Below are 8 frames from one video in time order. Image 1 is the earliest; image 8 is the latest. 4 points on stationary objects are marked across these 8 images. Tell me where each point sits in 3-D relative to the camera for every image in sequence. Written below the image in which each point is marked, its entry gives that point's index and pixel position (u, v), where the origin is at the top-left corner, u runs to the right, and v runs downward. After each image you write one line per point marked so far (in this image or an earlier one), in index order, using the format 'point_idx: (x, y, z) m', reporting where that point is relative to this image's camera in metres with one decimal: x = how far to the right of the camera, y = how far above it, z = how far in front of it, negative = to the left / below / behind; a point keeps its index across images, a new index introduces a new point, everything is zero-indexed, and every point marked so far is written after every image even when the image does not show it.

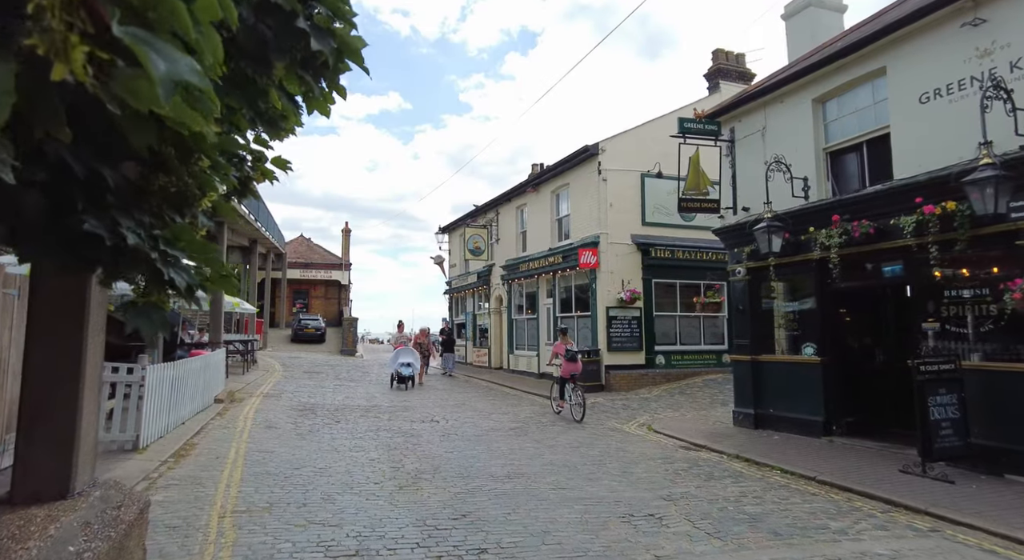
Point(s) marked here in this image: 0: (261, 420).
0: (-4.6, -2.6, +11.6) m
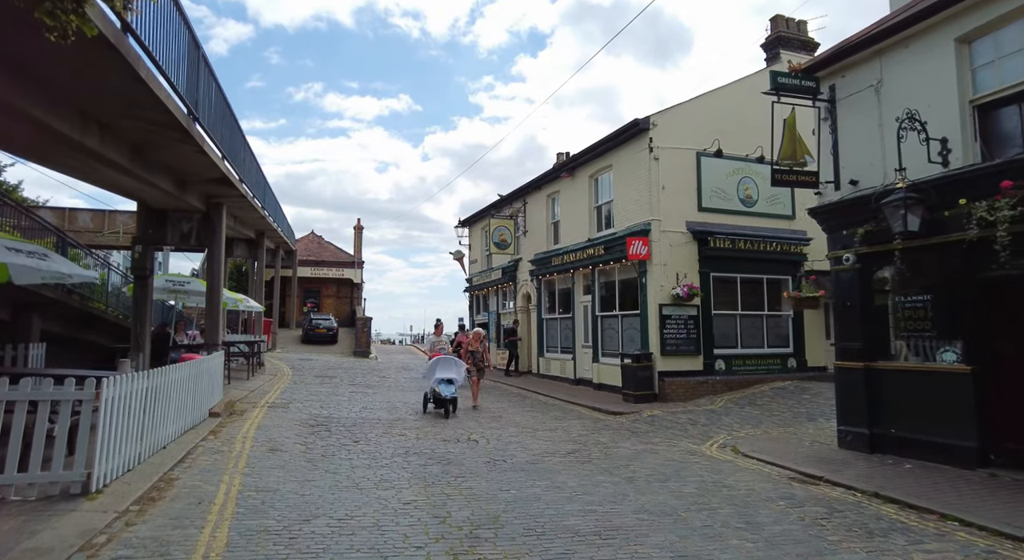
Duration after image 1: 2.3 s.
0: (-3.7, -2.4, +9.5) m
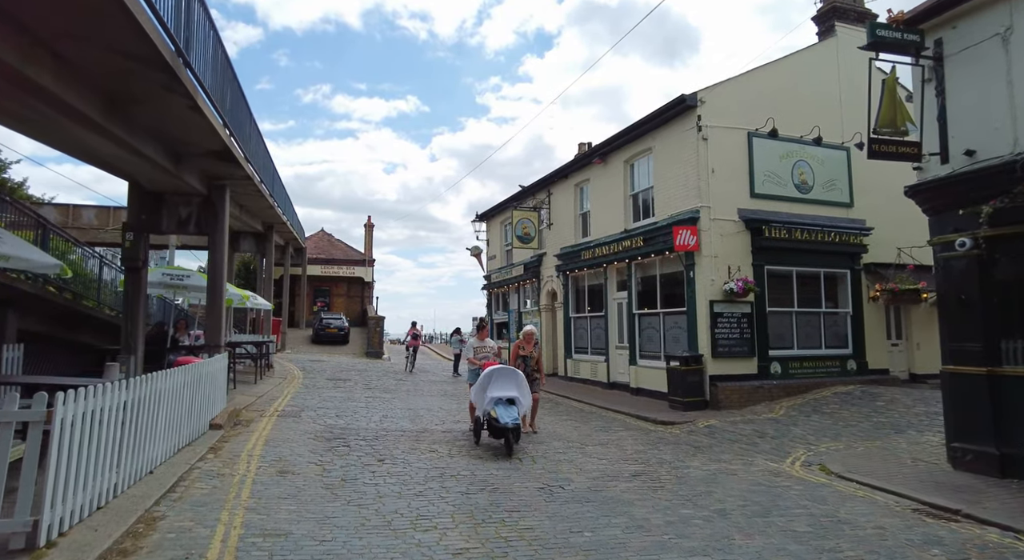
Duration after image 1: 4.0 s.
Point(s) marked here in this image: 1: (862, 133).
0: (-3.1, -2.3, +8.0) m
1: (+9.2, +3.9, +16.4) m
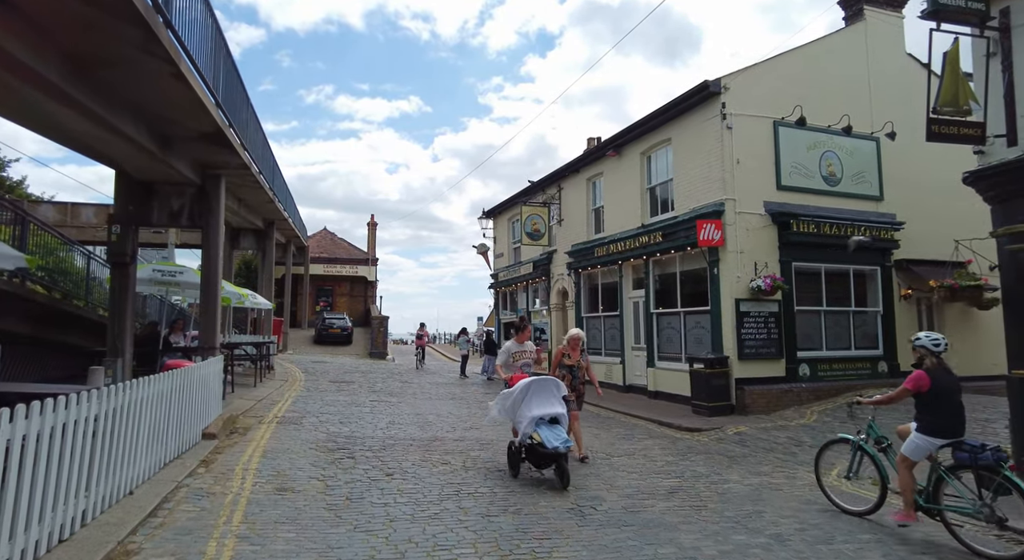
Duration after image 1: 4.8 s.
0: (-2.8, -2.3, +7.2) m
1: (+9.5, +3.9, +15.5) m
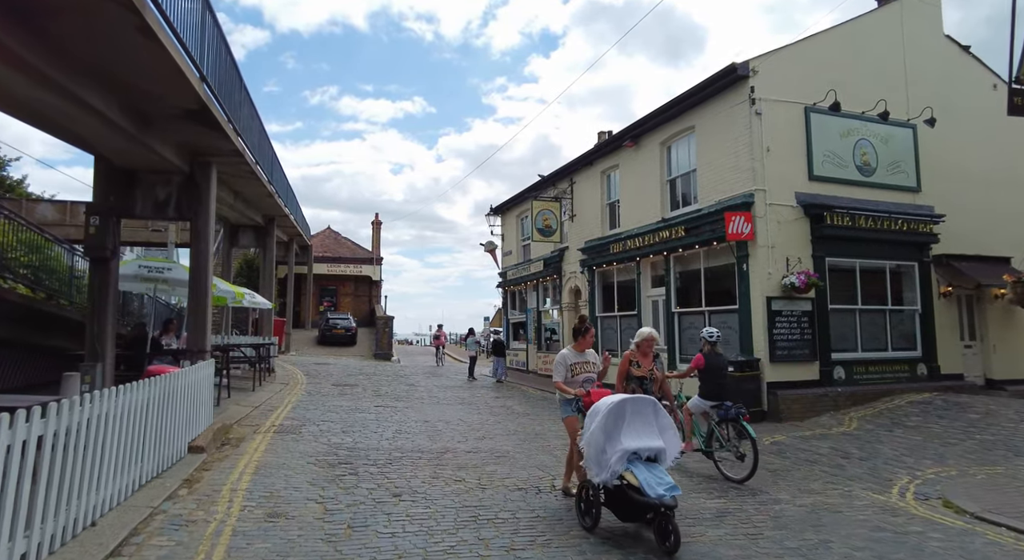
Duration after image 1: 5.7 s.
0: (-2.5, -2.2, +6.4) m
1: (+9.8, +4.0, +14.6) m
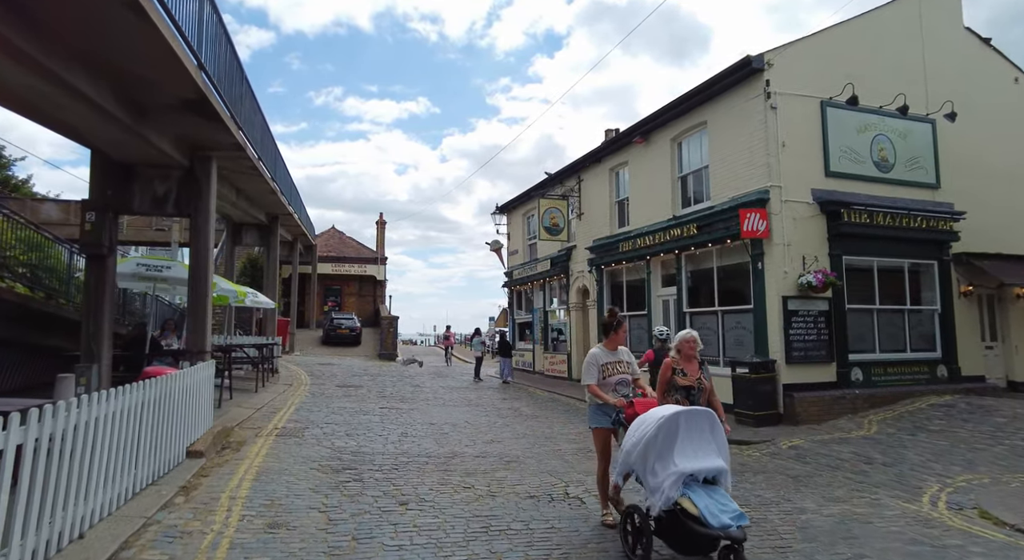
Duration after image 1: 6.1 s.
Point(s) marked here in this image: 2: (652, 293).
0: (-2.4, -2.2, +6.1) m
1: (+9.9, +4.0, +14.2) m
2: (+3.6, -0.3, +16.2) m
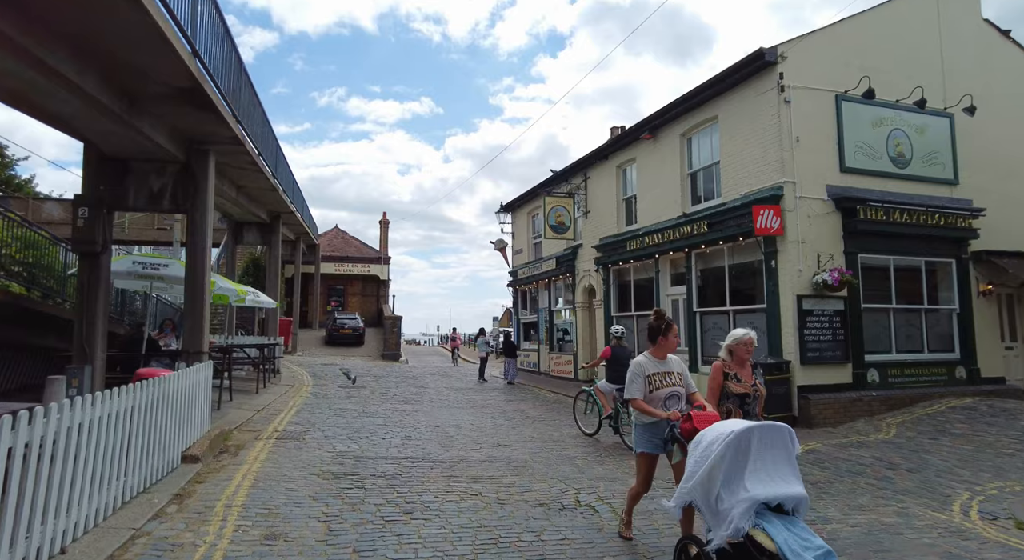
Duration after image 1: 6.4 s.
0: (-2.3, -2.2, +5.8) m
1: (+10.1, +4.1, +13.8) m
2: (+3.8, -0.3, +15.8) m
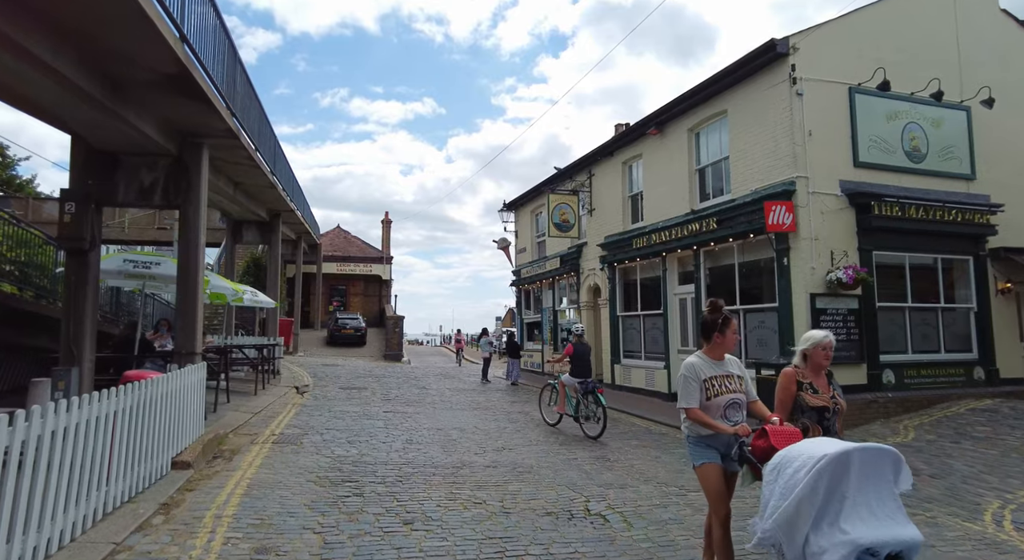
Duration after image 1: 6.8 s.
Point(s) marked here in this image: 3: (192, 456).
0: (-2.3, -2.1, +5.4) m
1: (+10.2, +4.1, +13.4) m
2: (+3.9, -0.3, +15.5) m
3: (-3.7, -2.1, +7.3) m
